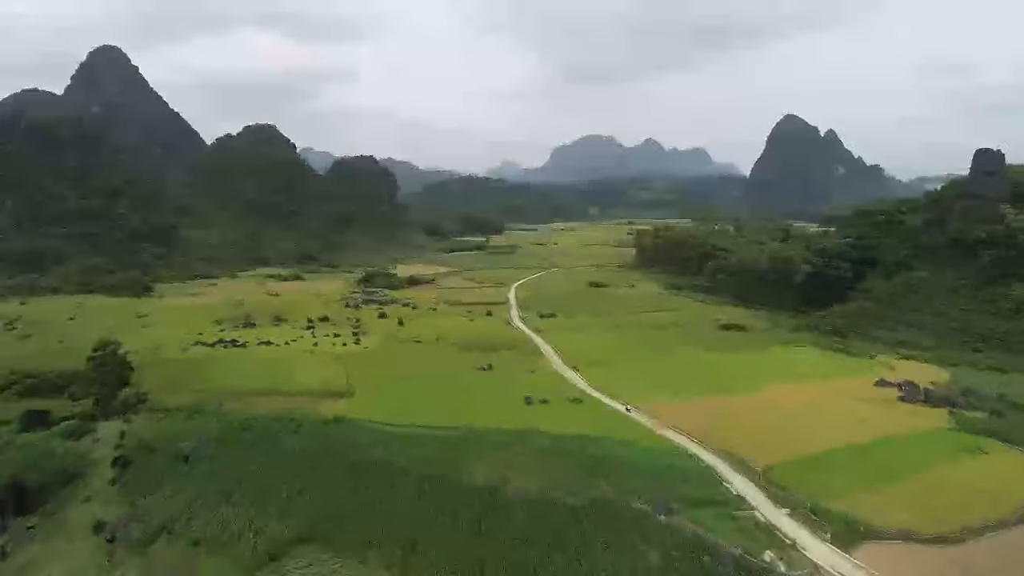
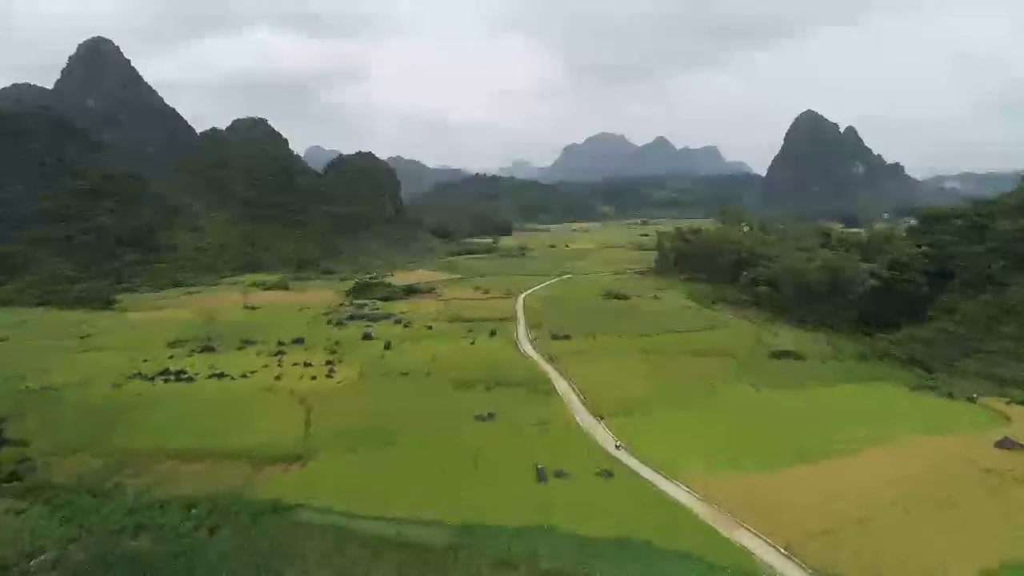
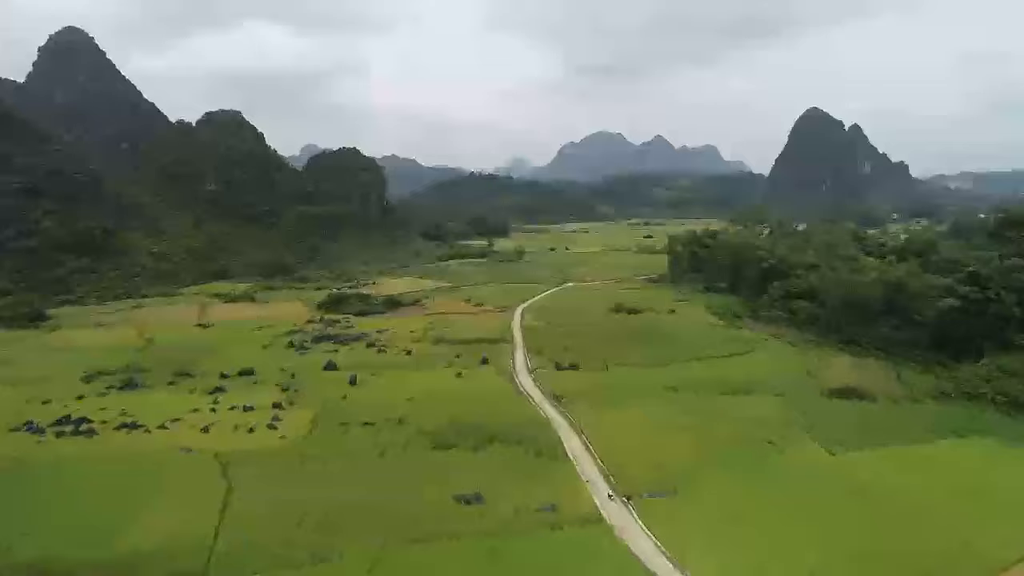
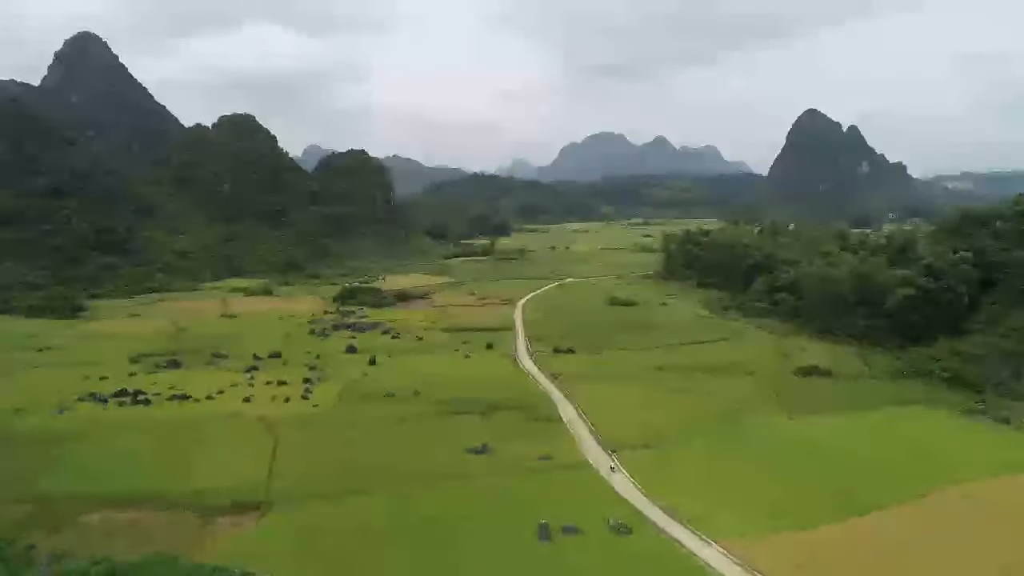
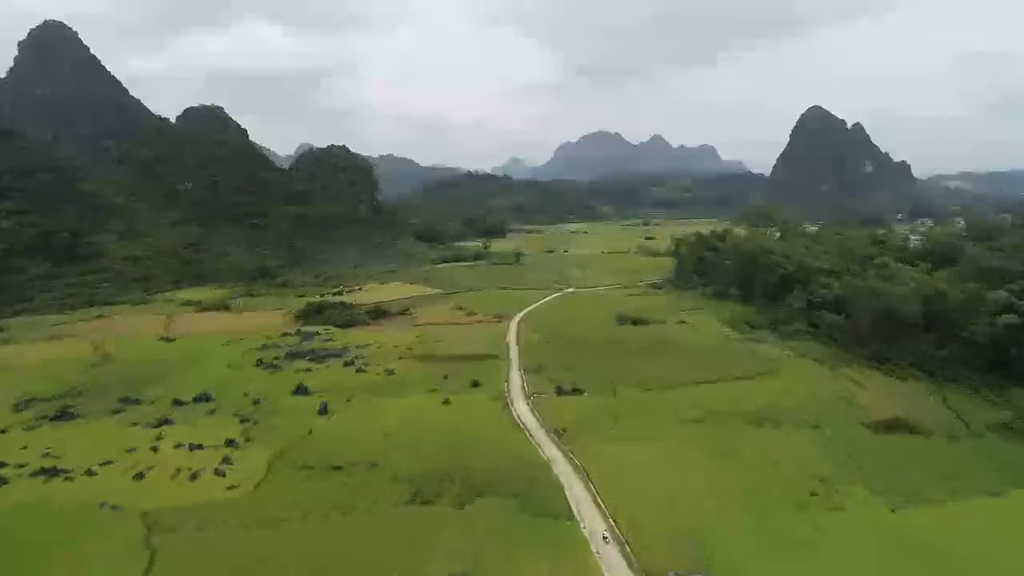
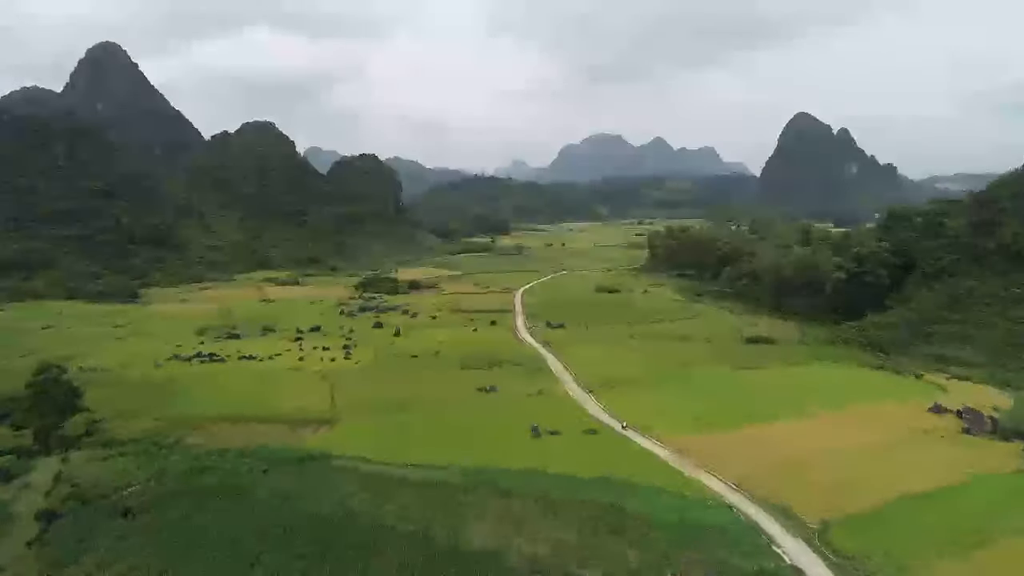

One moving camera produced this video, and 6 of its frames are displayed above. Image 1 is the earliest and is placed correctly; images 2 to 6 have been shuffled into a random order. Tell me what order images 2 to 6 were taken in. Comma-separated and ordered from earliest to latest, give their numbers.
6, 2, 4, 3, 5
